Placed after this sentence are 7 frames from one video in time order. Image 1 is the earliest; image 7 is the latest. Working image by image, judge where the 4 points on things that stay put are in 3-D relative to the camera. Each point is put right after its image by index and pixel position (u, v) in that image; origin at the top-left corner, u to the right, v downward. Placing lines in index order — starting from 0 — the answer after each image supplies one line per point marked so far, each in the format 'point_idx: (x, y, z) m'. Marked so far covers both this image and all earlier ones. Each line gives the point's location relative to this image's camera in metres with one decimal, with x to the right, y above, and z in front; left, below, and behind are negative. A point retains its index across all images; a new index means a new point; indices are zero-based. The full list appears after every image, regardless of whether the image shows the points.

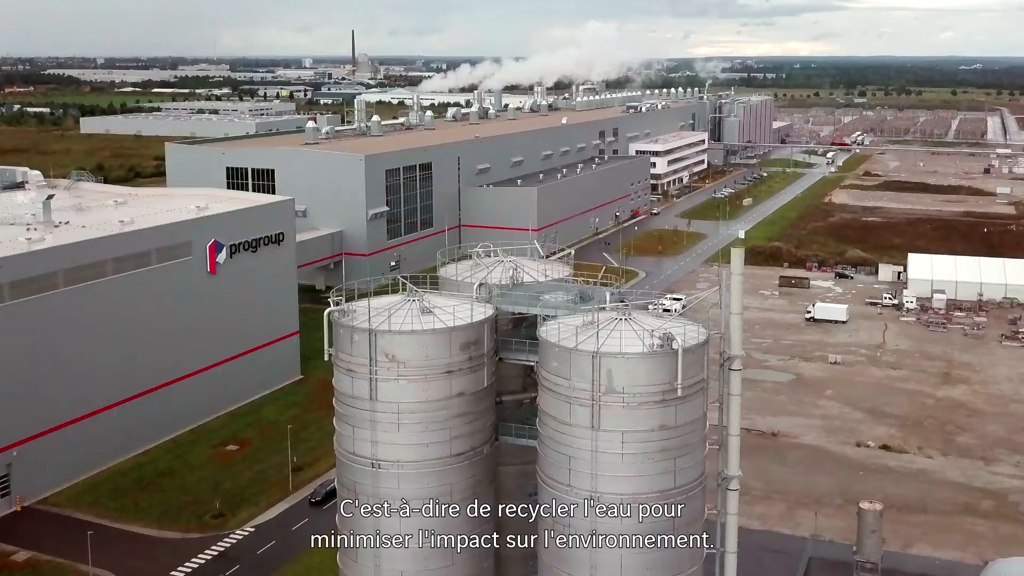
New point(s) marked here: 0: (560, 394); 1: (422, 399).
0: (+0.5, -1.2, +10.8) m
1: (-1.0, -1.3, +11.1) m
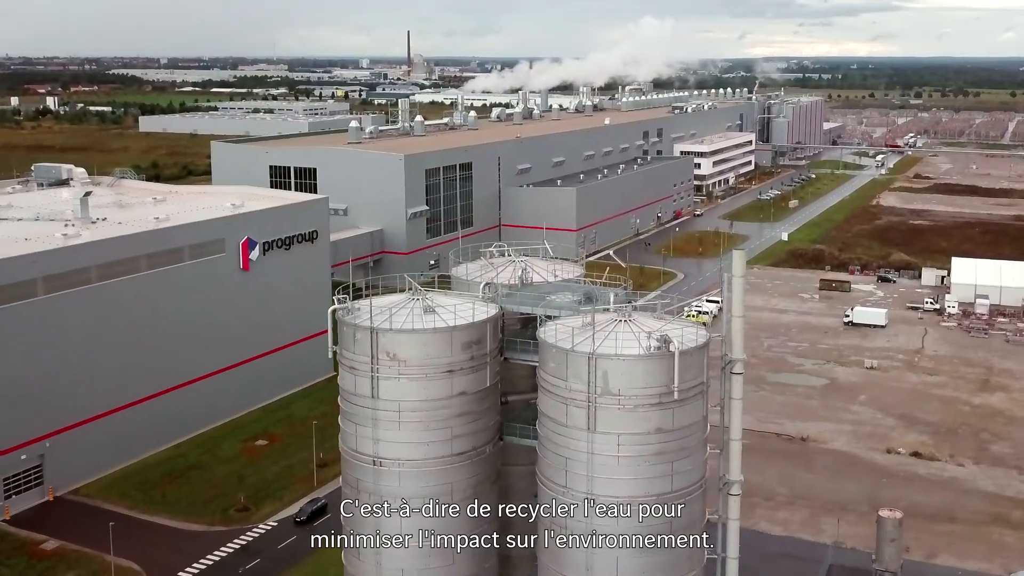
0: (+0.5, -1.2, +10.8) m
1: (-1.0, -1.3, +11.1) m
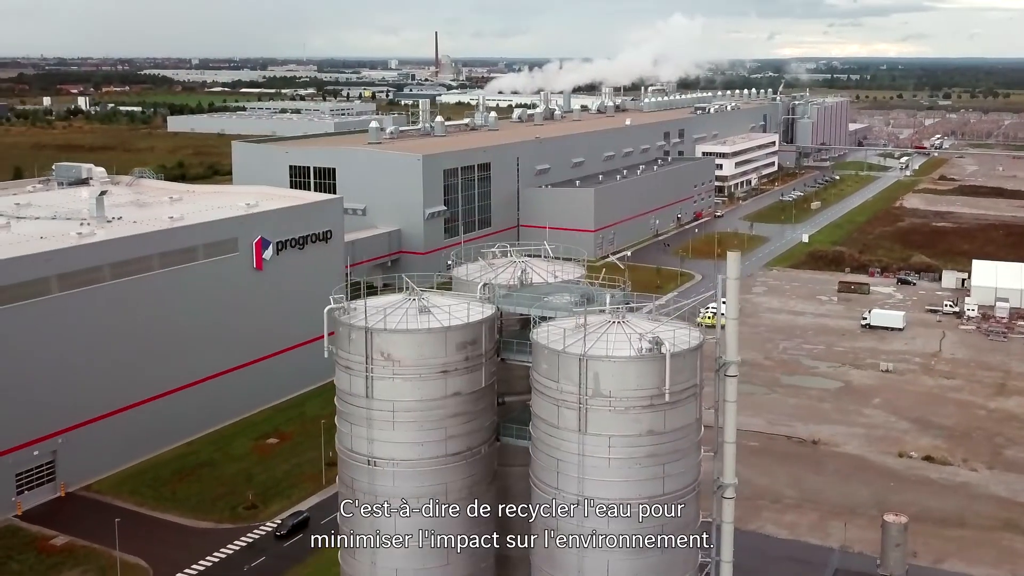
0: (+0.4, -1.2, +10.8) m
1: (-1.1, -1.3, +11.2) m
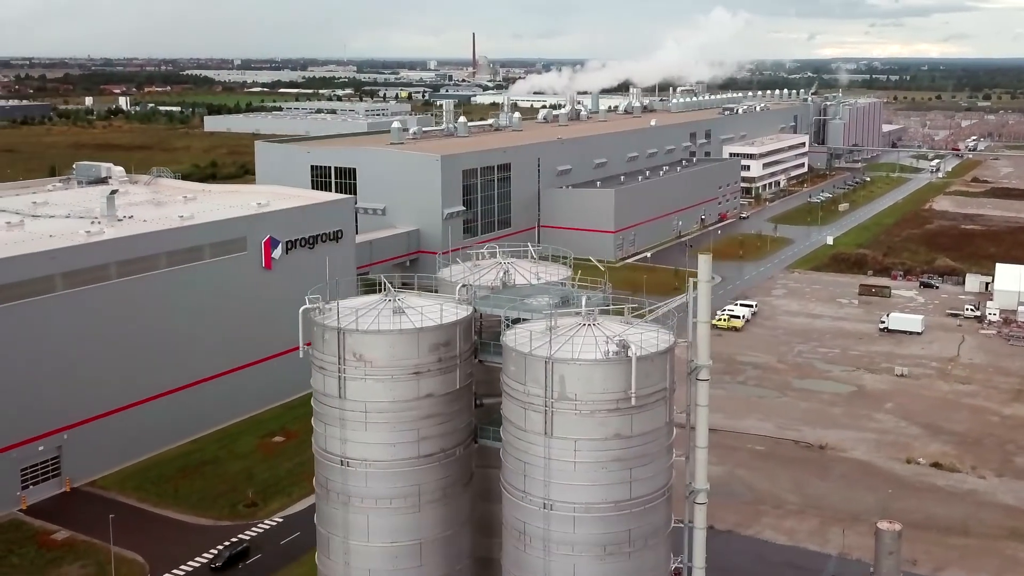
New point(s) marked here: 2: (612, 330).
0: (+0.1, -1.2, +10.7) m
1: (-1.4, -1.3, +11.2) m
2: (+1.1, -0.5, +10.9) m
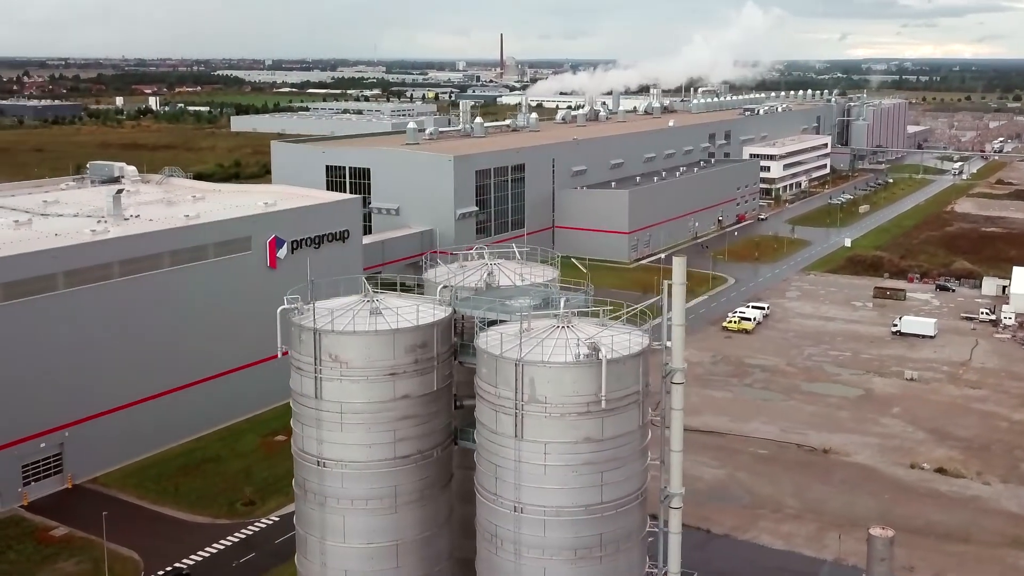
0: (-0.2, -1.2, +10.7) m
1: (-1.7, -1.3, +11.2) m
2: (+0.9, -0.5, +10.9) m
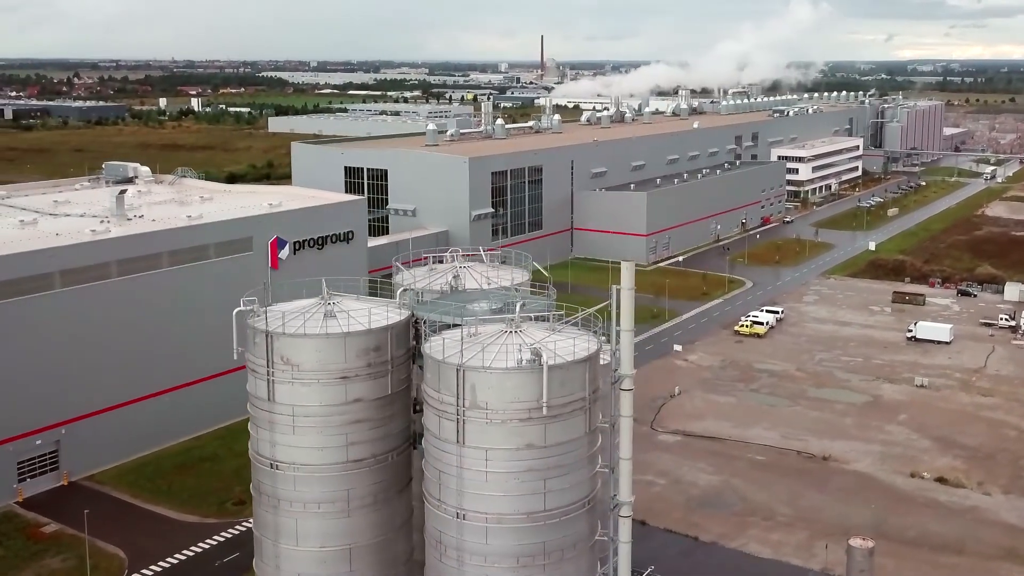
0: (-0.8, -1.3, +10.6) m
1: (-2.2, -1.3, +11.1) m
2: (+0.3, -0.5, +10.7) m
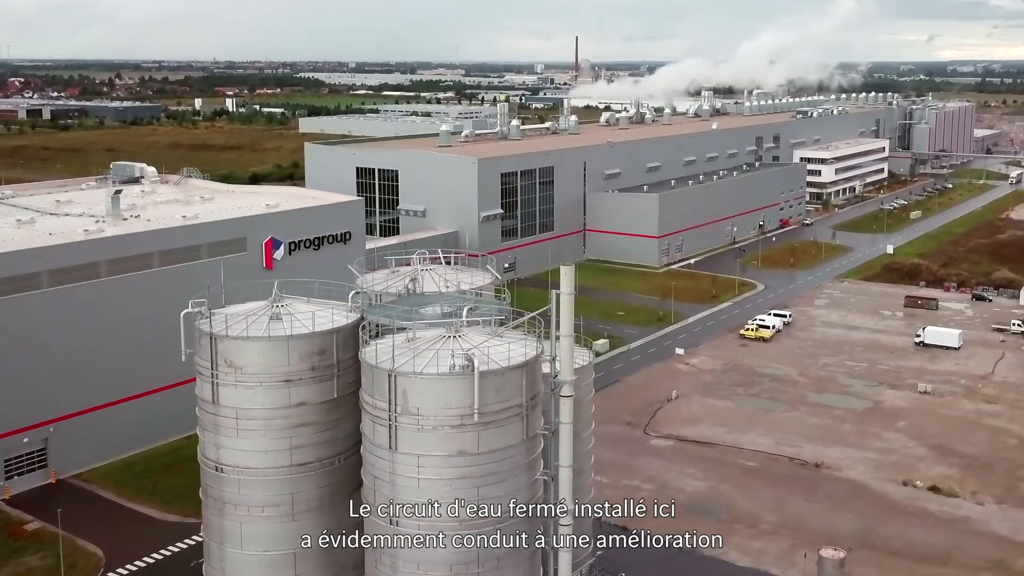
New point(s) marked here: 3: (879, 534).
0: (-1.4, -1.3, +10.5) m
1: (-2.8, -1.3, +11.1) m
2: (-0.3, -0.6, +10.6) m
3: (+7.5, -5.0, +19.9) m
